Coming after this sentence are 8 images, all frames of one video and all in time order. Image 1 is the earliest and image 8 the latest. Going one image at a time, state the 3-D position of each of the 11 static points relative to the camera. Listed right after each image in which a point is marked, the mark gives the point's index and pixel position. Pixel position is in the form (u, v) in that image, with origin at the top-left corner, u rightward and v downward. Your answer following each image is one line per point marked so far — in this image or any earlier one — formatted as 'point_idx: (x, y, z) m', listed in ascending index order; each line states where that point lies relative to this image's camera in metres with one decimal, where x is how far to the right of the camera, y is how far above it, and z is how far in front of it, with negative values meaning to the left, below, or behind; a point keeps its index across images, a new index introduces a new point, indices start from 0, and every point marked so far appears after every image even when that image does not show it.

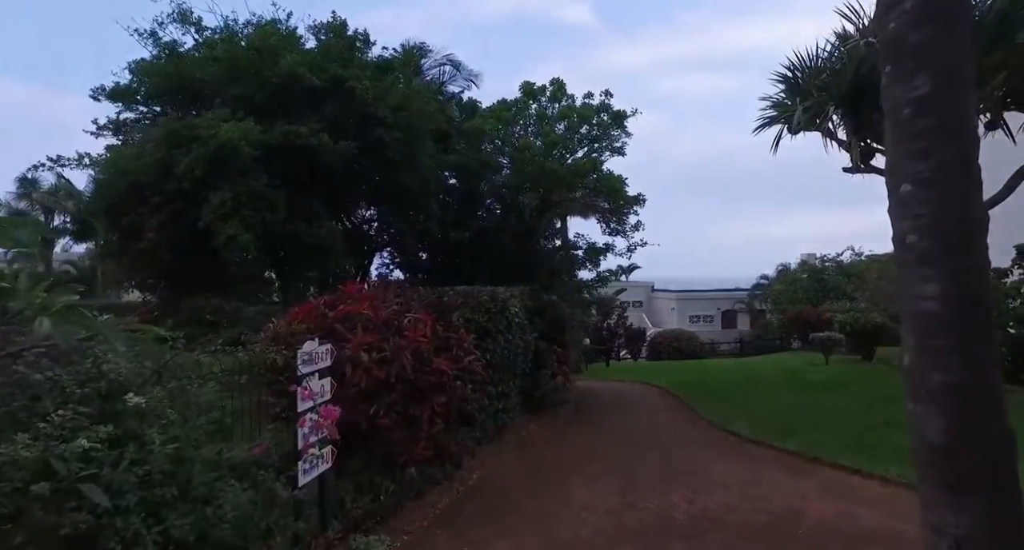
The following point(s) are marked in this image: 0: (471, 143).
0: (-0.8, +2.6, +10.6) m
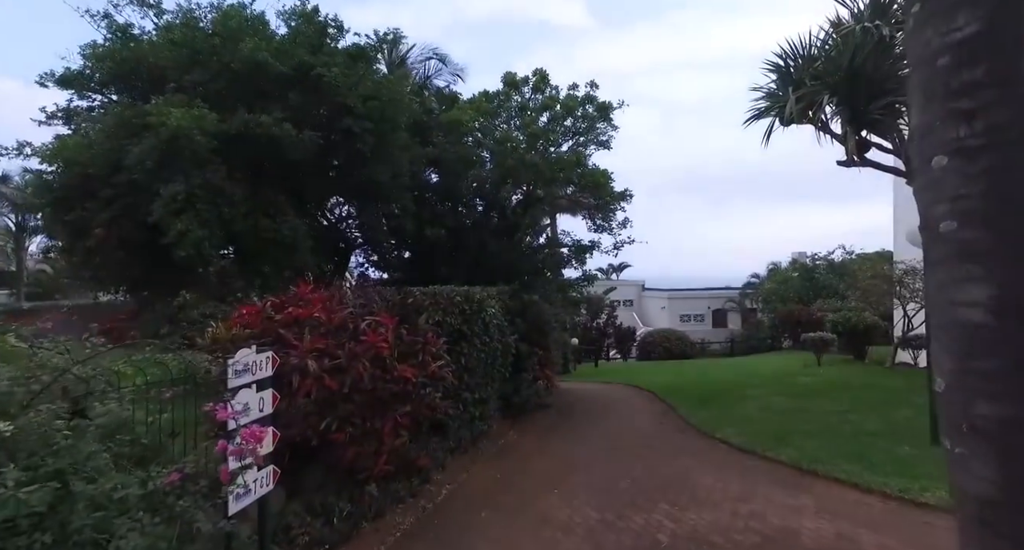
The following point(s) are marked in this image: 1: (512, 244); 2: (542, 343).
0: (-1.2, +2.6, +10.1) m
1: (0.0, +0.6, +10.2) m
2: (+0.5, -1.2, +9.8) m
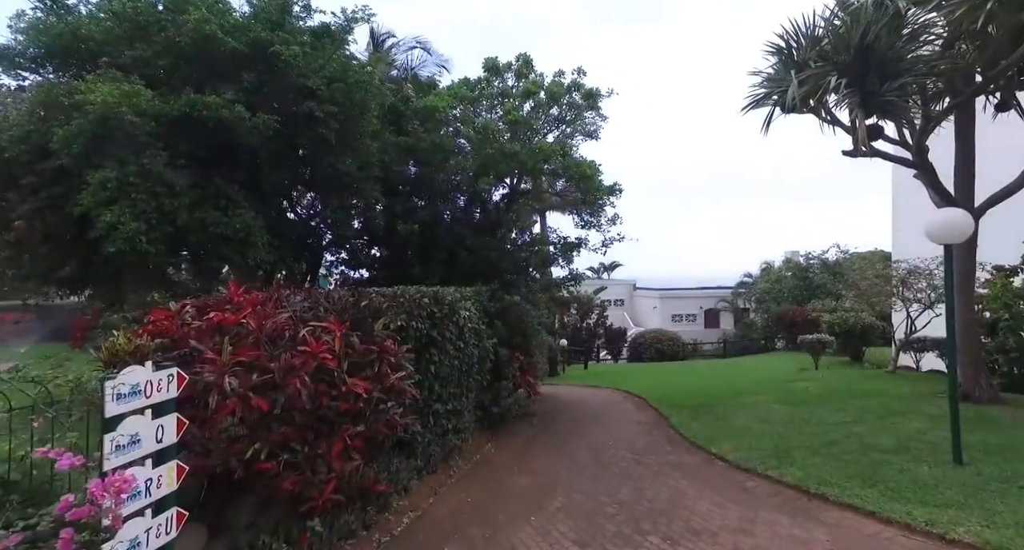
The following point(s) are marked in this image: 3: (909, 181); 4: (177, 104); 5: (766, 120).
0: (-1.5, +2.6, +9.4) m
1: (-0.3, +0.6, +9.4) m
2: (+0.2, -1.2, +9.1) m
3: (+9.4, +2.2, +12.8) m
4: (-3.9, +2.0, +6.4) m
5: (+4.2, +2.6, +9.0) m
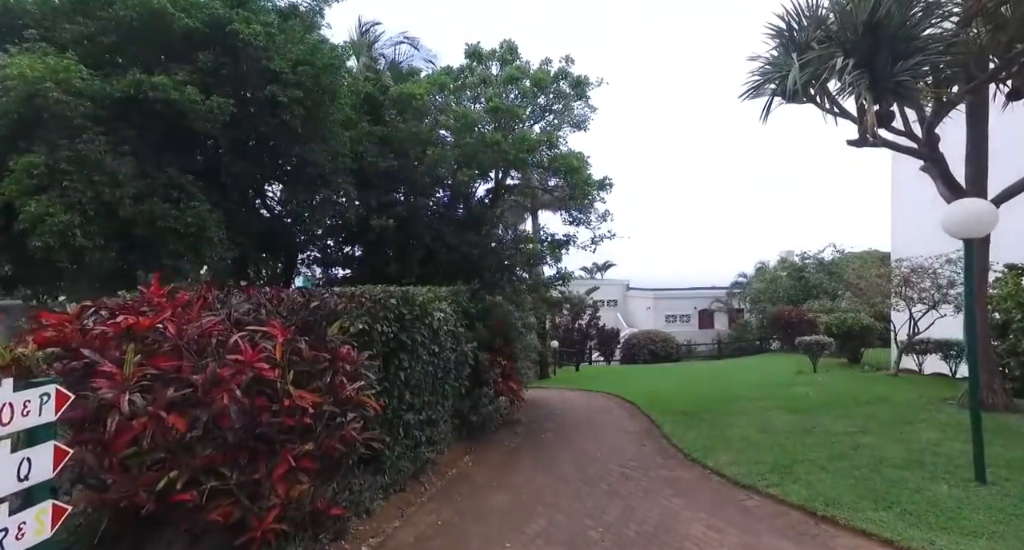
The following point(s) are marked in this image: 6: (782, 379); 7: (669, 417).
0: (-1.8, +2.6, +8.8) m
1: (-0.6, +0.6, +8.9) m
2: (-0.1, -1.2, +8.6) m
3: (+9.1, +2.3, +12.3) m
4: (-4.2, +2.0, +5.8) m
5: (+3.9, +2.6, +8.5) m
6: (+6.1, -2.3, +12.2) m
7: (+2.5, -2.3, +8.8) m
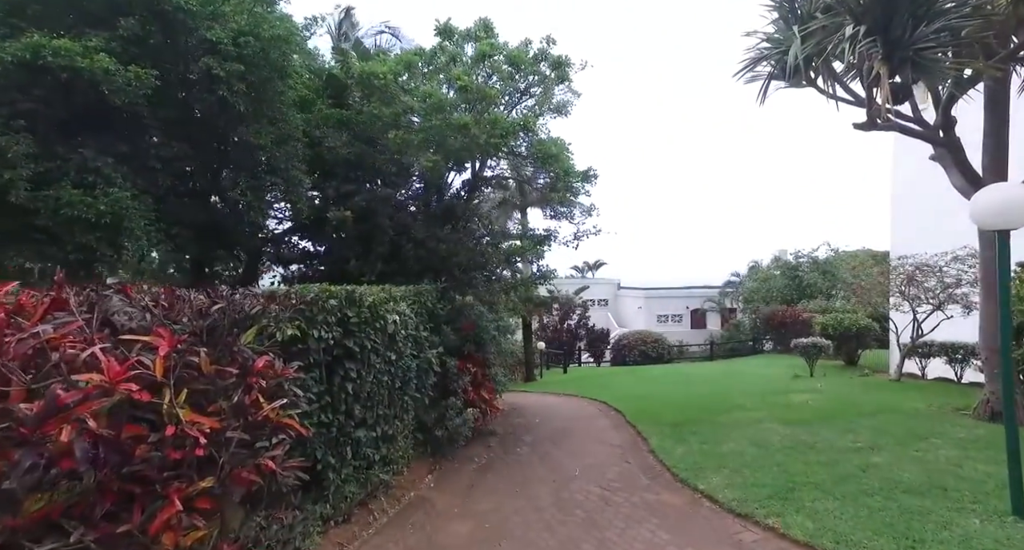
0: (-2.2, +2.7, +8.0) m
1: (-1.0, +0.6, +8.1) m
2: (-0.5, -1.2, +7.8) m
3: (+8.6, +2.3, +11.6) m
4: (-4.5, +2.1, +5.0) m
5: (+3.5, +2.6, +7.8) m
6: (+5.6, -2.3, +11.5) m
7: (+2.1, -2.3, +8.0) m
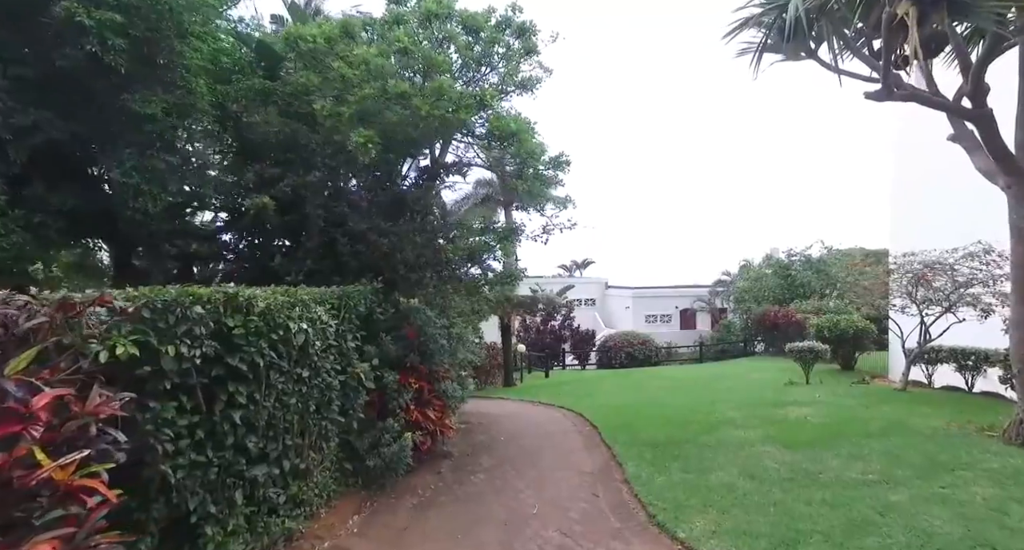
0: (-2.7, +2.7, +6.9) m
1: (-1.6, +0.7, +7.0) m
2: (-1.1, -1.1, +6.7) m
3: (+8.0, +2.3, +10.6) m
4: (-5.1, +2.1, +3.8) m
5: (+3.0, +2.7, +6.7) m
6: (+5.0, -2.3, +10.5) m
7: (+1.6, -2.3, +7.0) m
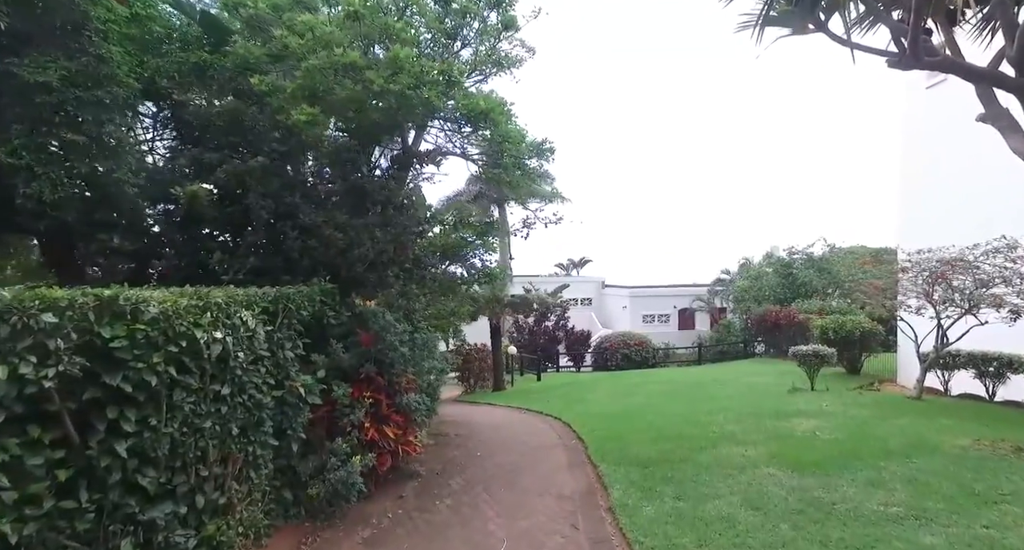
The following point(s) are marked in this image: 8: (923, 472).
0: (-3.1, +2.7, +6.1) m
1: (-1.9, +0.7, +6.2) m
2: (-1.4, -1.1, +5.9) m
3: (+7.7, +2.3, +9.9) m
4: (-5.4, +2.1, +3.0) m
5: (+2.7, +2.7, +5.9) m
6: (+4.7, -2.2, +9.7) m
7: (+1.3, -2.2, +6.2) m
8: (+3.8, -1.8, +5.1) m
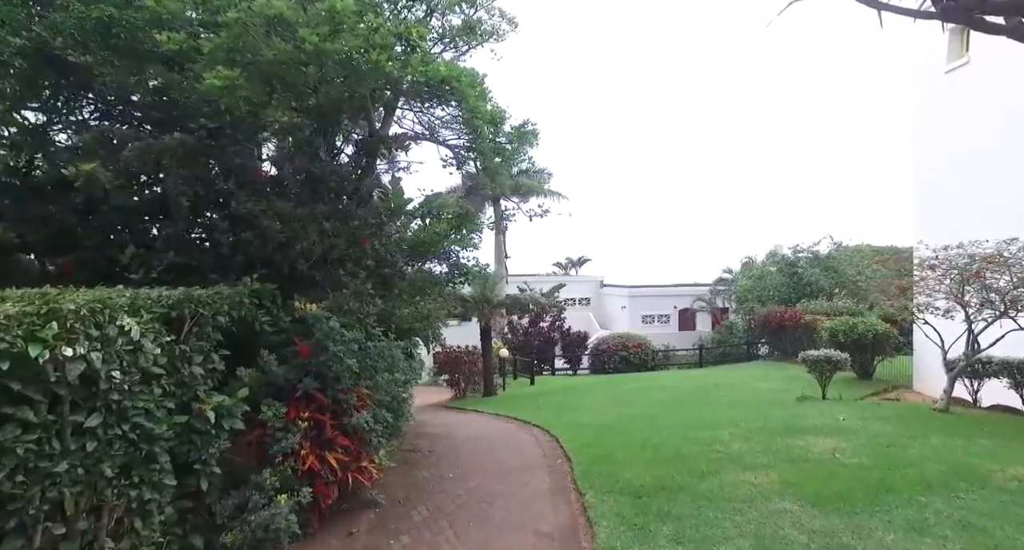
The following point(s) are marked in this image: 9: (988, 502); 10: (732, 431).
0: (-3.3, +2.7, +5.2) m
1: (-2.2, +0.7, +5.3) m
2: (-1.7, -1.1, +5.0) m
3: (+7.4, +2.4, +8.9) m
4: (-5.7, +2.1, +2.1) m
5: (+2.4, +2.7, +5.0) m
6: (+4.4, -2.2, +8.8) m
7: (+1.0, -2.2, +5.3) m
8: (+3.5, -1.8, +4.2) m
9: (+3.8, -1.8, +4.4) m
10: (+3.1, -2.2, +7.5) m
